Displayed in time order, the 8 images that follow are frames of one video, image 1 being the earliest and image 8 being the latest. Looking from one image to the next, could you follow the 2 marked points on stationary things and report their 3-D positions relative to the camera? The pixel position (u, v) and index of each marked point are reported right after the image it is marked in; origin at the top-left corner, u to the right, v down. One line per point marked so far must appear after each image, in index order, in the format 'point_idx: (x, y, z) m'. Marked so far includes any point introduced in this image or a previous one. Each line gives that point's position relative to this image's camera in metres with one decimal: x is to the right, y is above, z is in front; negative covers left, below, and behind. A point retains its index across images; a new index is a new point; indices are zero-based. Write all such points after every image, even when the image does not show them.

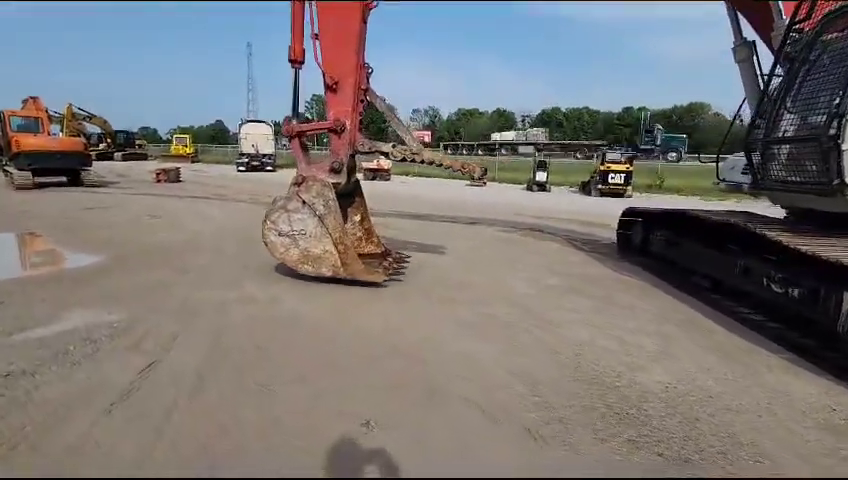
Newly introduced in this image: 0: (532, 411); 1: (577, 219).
0: (+0.9, -1.3, +3.4) m
1: (+5.2, +0.7, +14.9) m
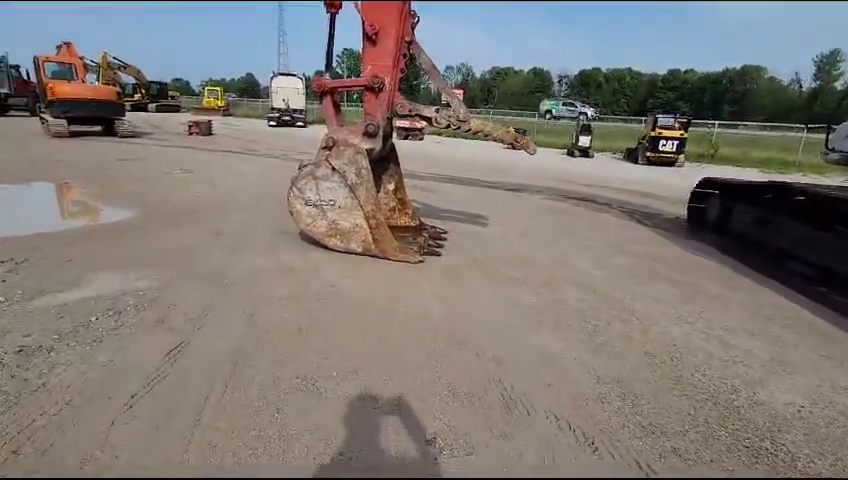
0: (+1.4, -1.2, +2.7) m
1: (+6.5, +1.6, +13.8) m
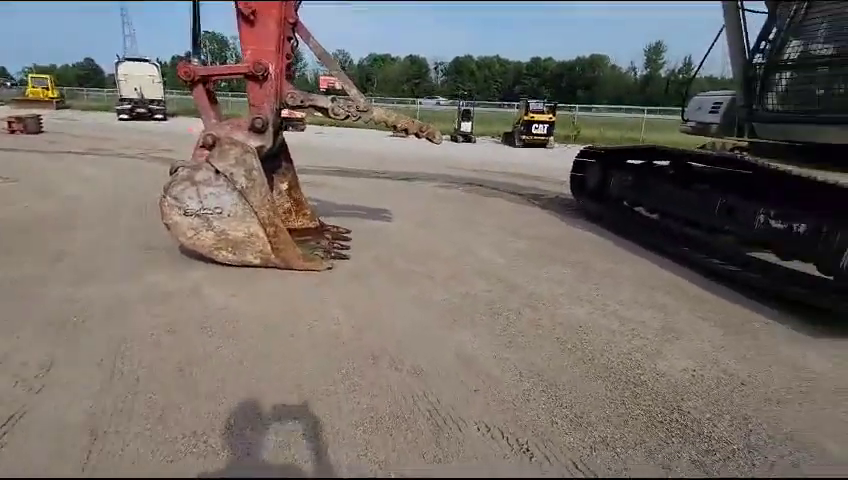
0: (+0.9, -1.2, +2.7) m
1: (+2.9, +2.3, +14.5) m
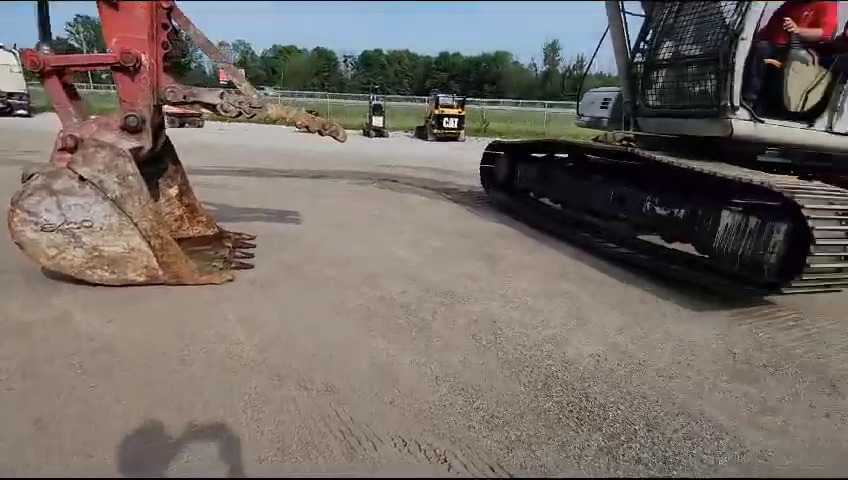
0: (+0.4, -1.2, +2.7) m
1: (0.0, +2.5, +14.6) m
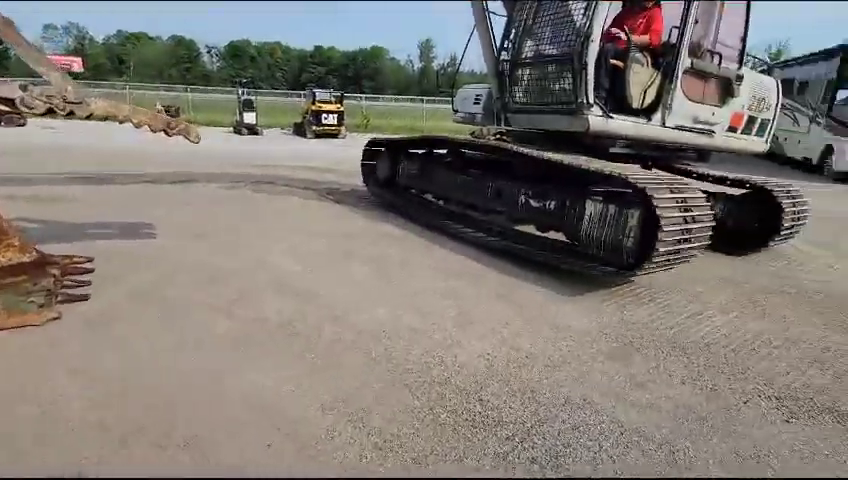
0: (-0.2, -1.3, +2.5) m
1: (-3.8, +2.4, +13.9) m
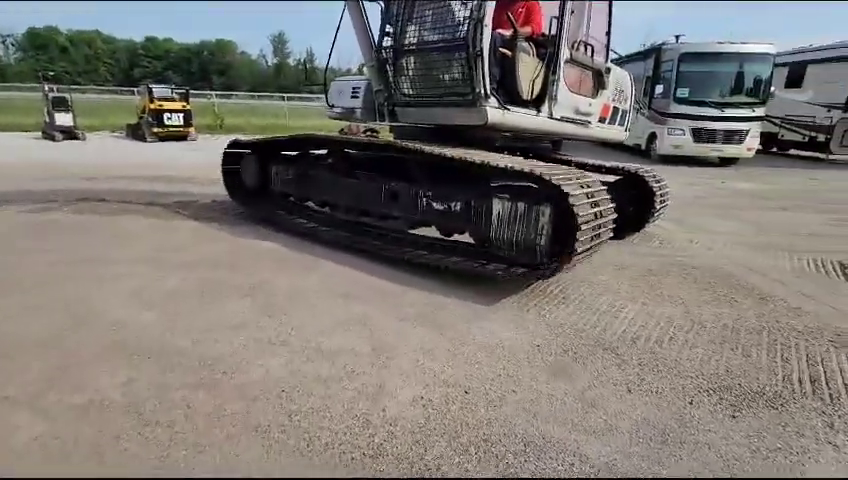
0: (-0.4, -1.4, +1.7) m
1: (-7.3, +1.7, +11.5) m
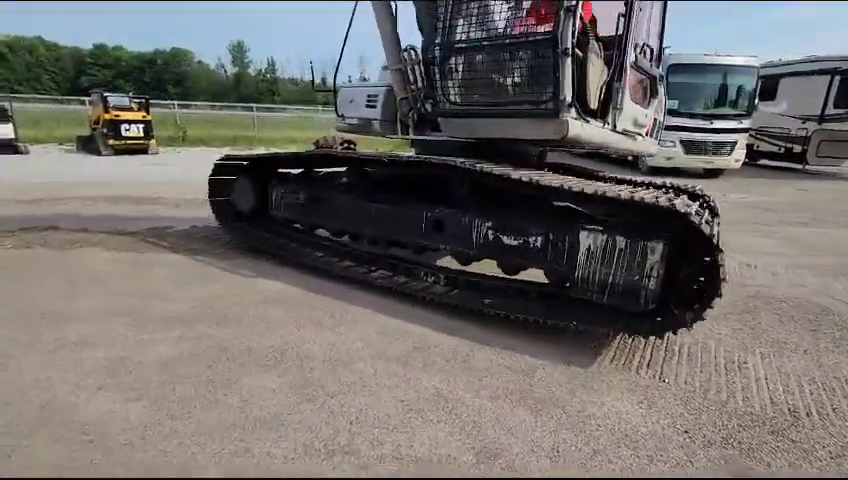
0: (+0.5, -1.7, +0.6) m
1: (-7.3, +1.0, +10.0) m
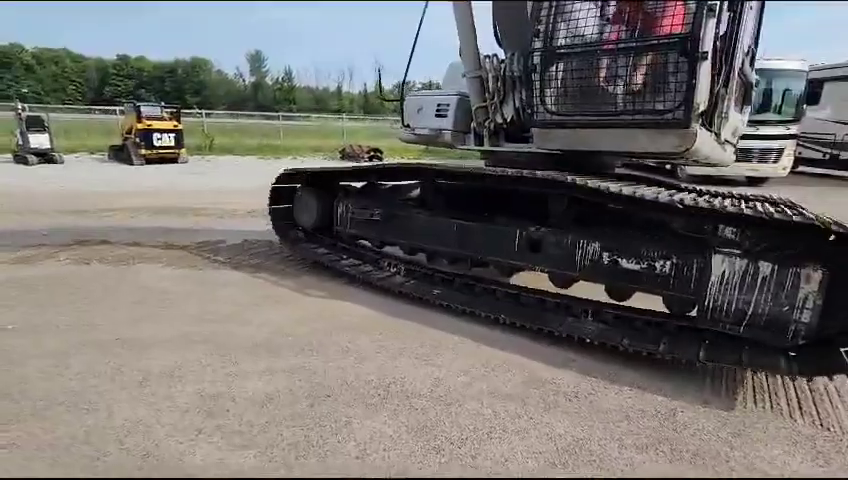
0: (+1.2, -1.9, +0.3) m
1: (-6.3, +0.8, +9.9) m
